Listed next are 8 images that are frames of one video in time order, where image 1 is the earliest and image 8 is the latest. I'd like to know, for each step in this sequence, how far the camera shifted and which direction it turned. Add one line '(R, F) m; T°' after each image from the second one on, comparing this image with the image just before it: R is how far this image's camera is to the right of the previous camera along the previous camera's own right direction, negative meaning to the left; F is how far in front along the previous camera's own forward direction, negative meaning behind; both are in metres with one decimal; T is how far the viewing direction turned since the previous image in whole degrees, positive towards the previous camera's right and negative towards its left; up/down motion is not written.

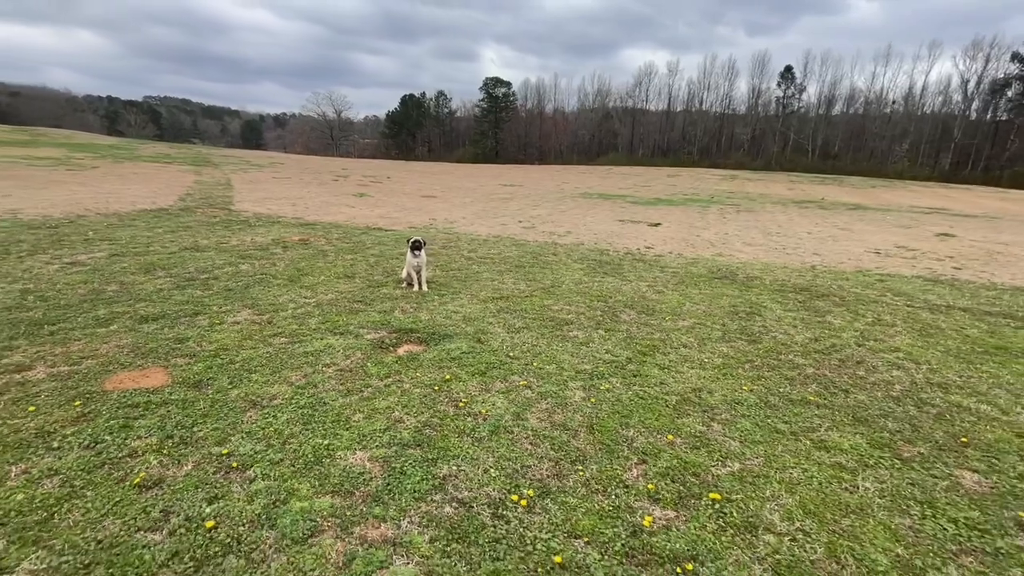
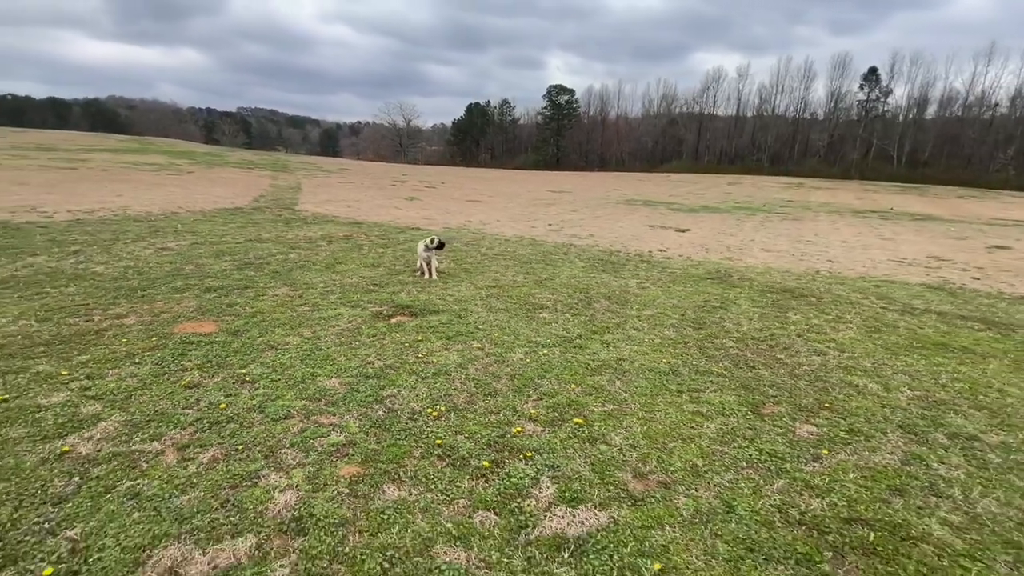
(+1.0, -0.9) m; -7°
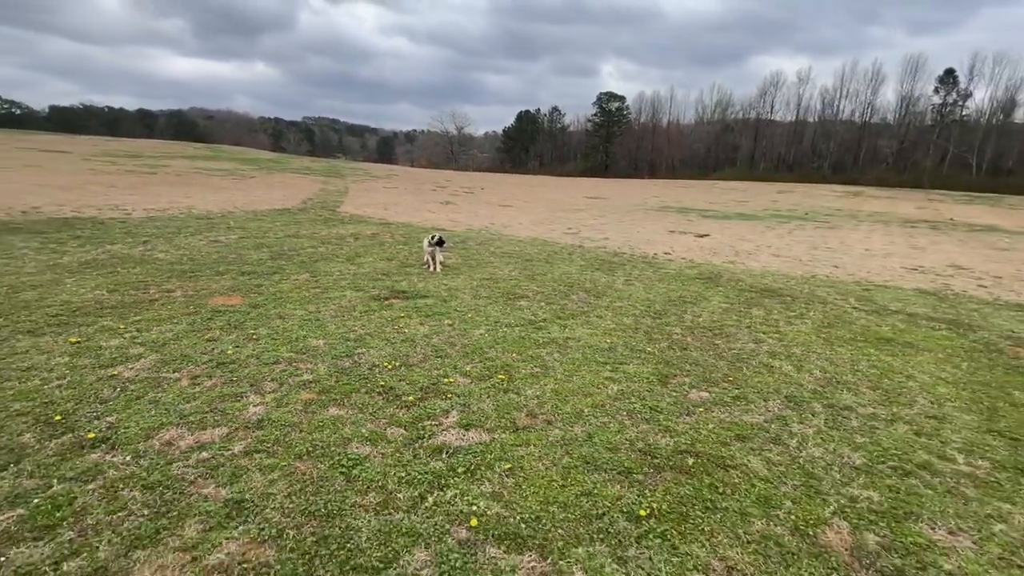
(+1.0, -0.8) m; -6°
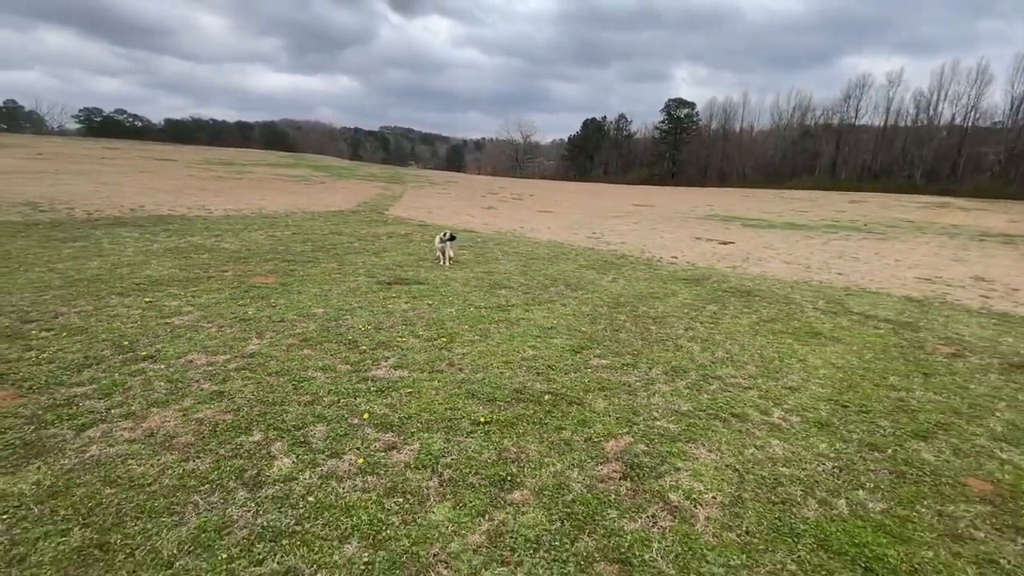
(+1.4, -1.0) m; -8°
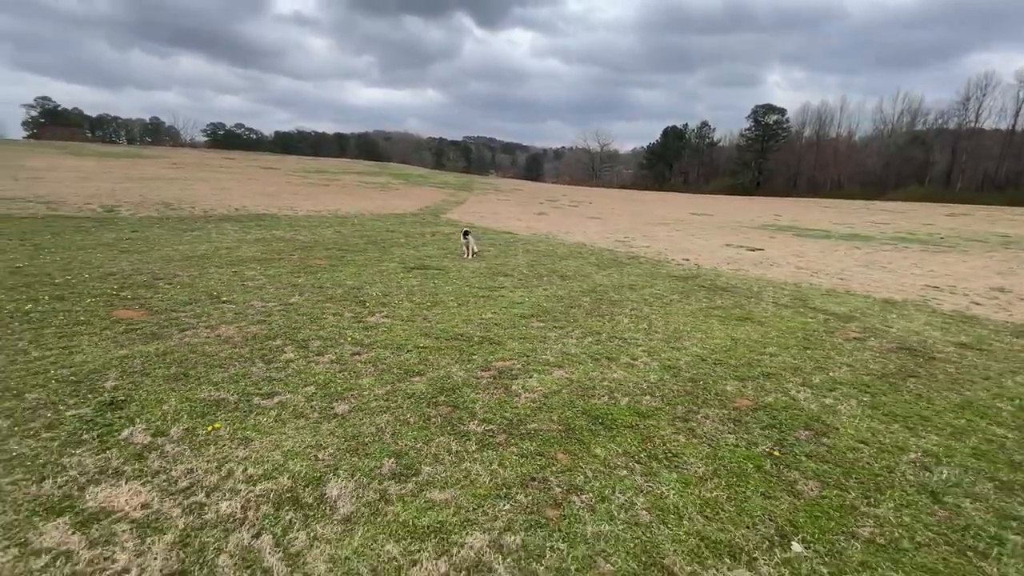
(+1.6, -1.5) m; -9°
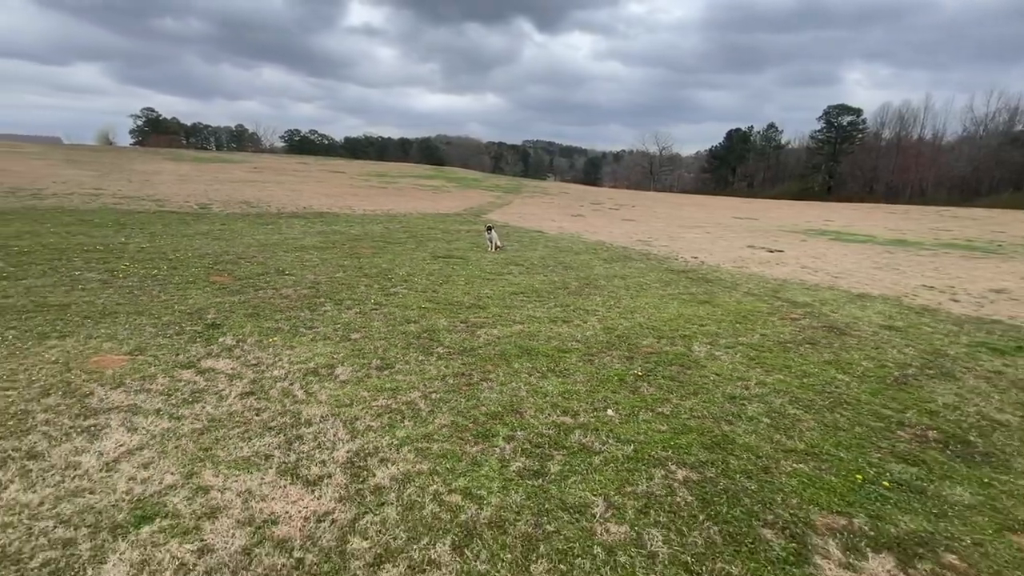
(+1.1, -1.6) m; -7°
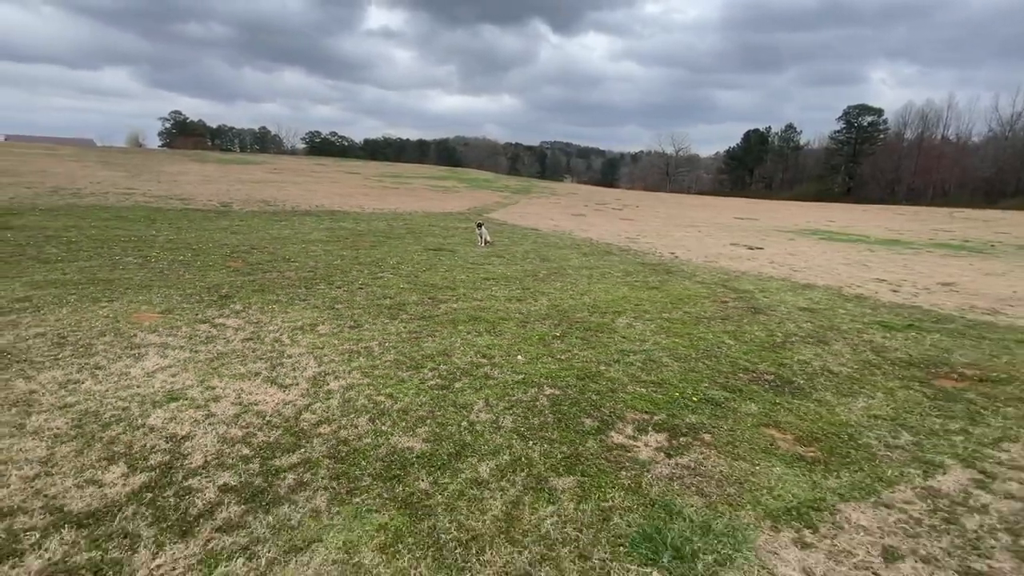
(+0.9, -1.2) m; -2°
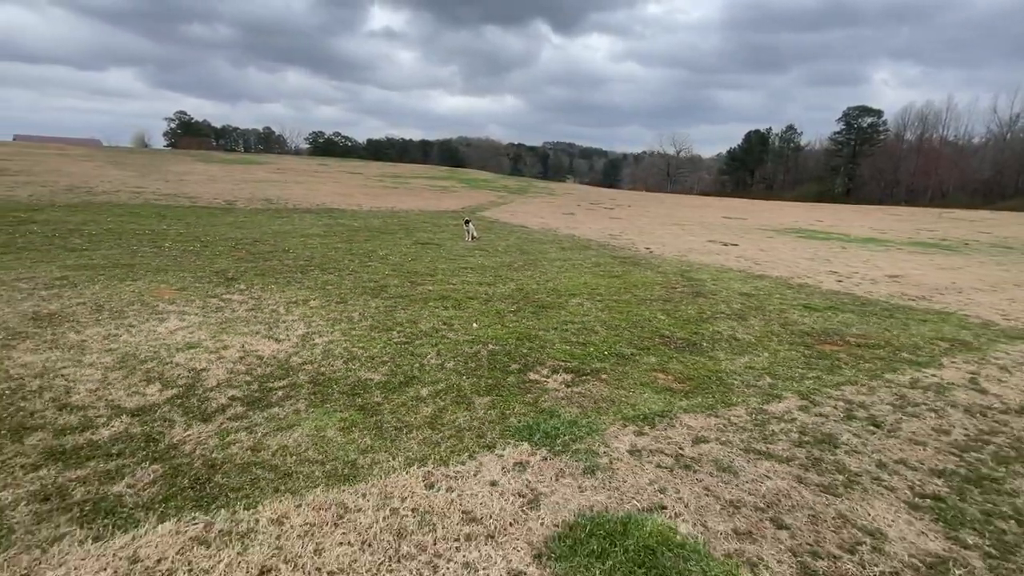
(+0.6, -1.1) m; 0°
